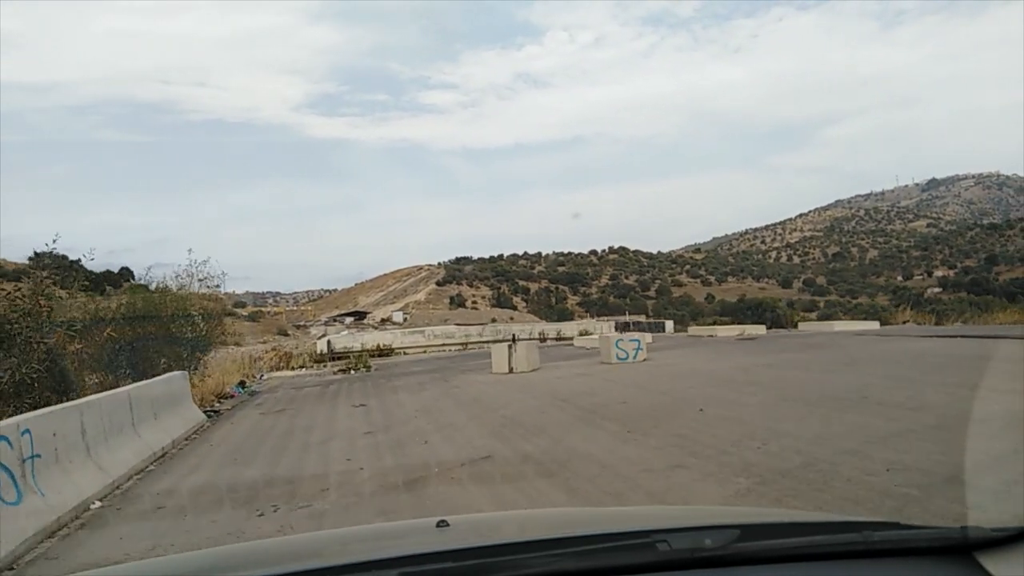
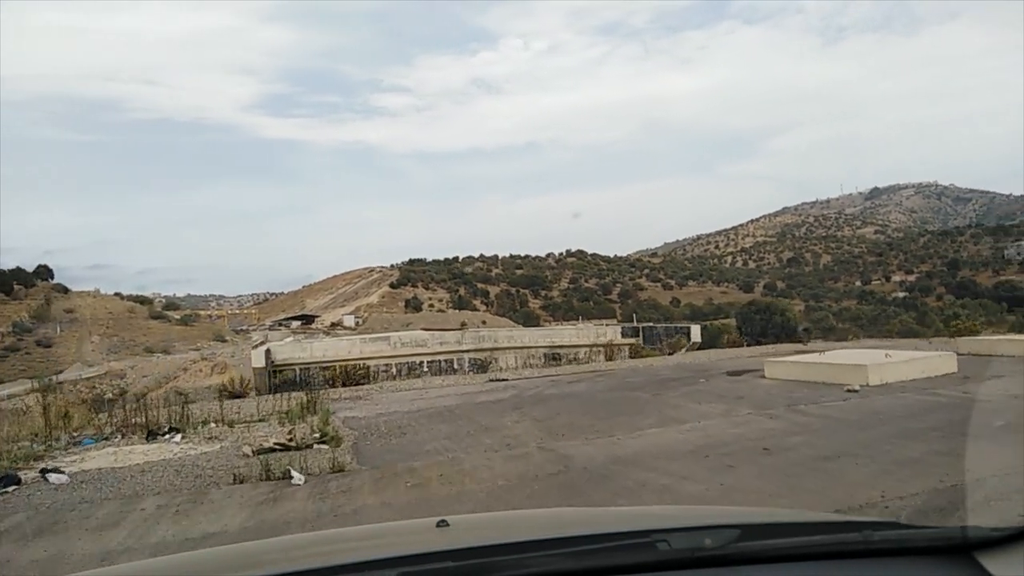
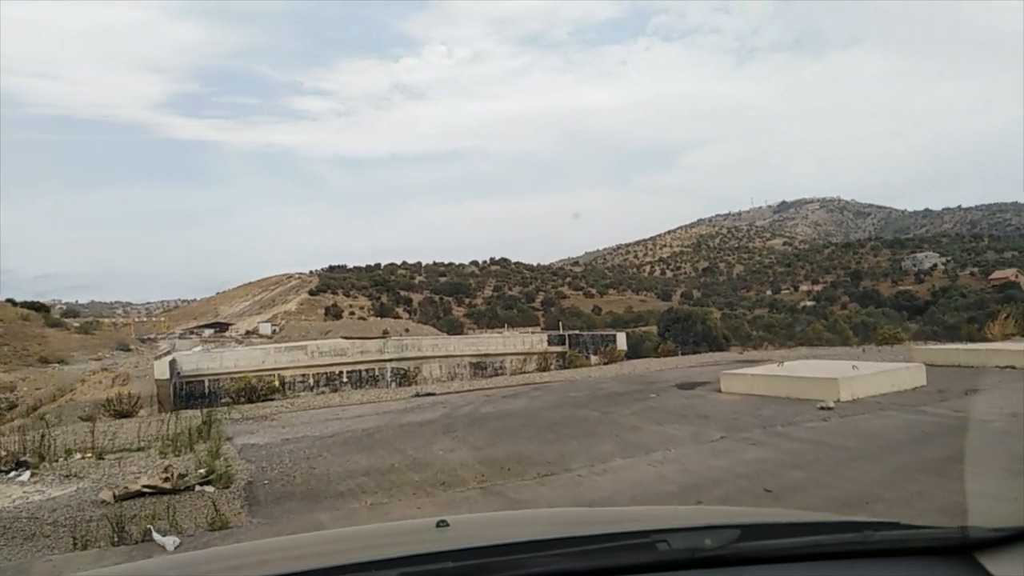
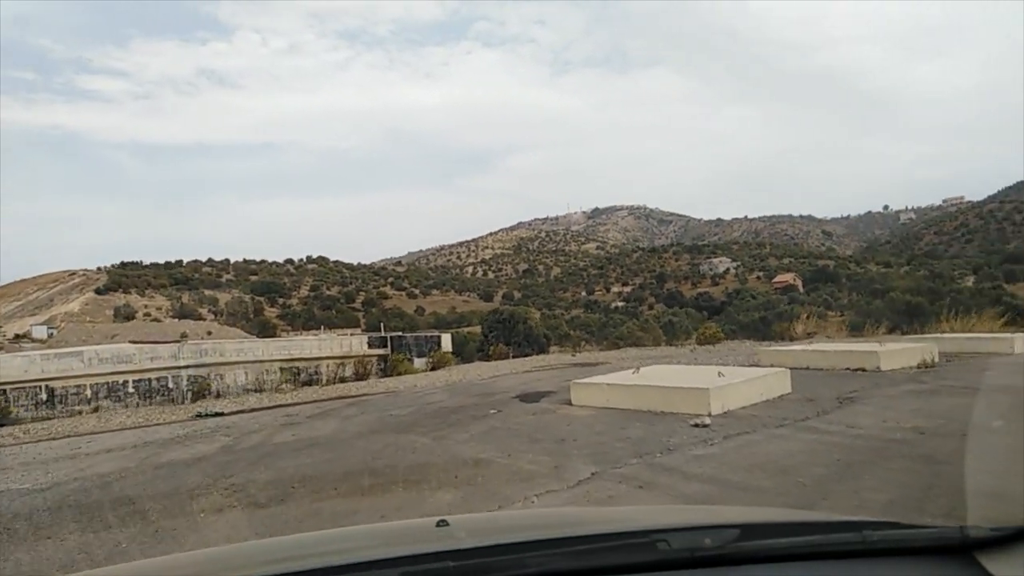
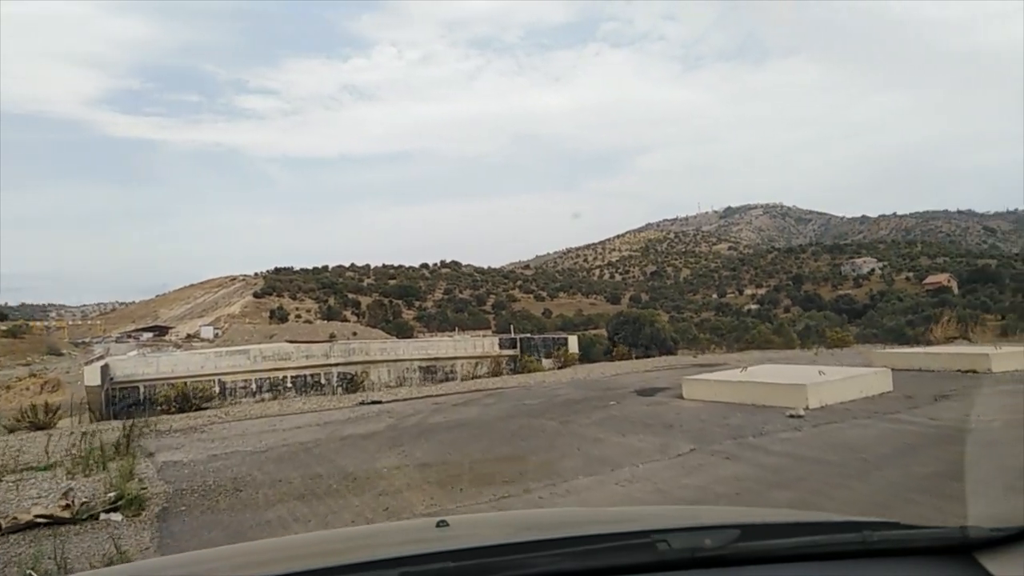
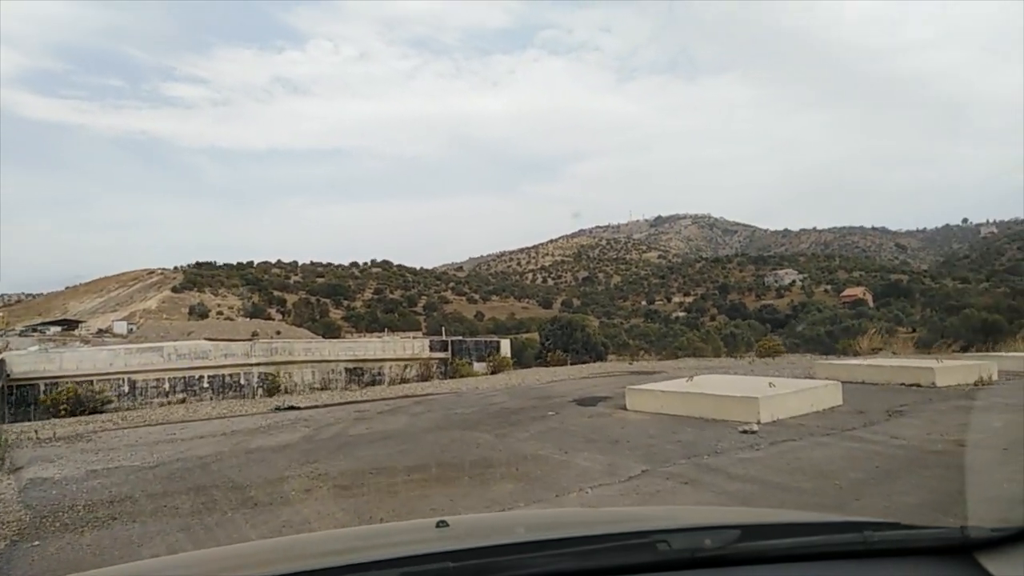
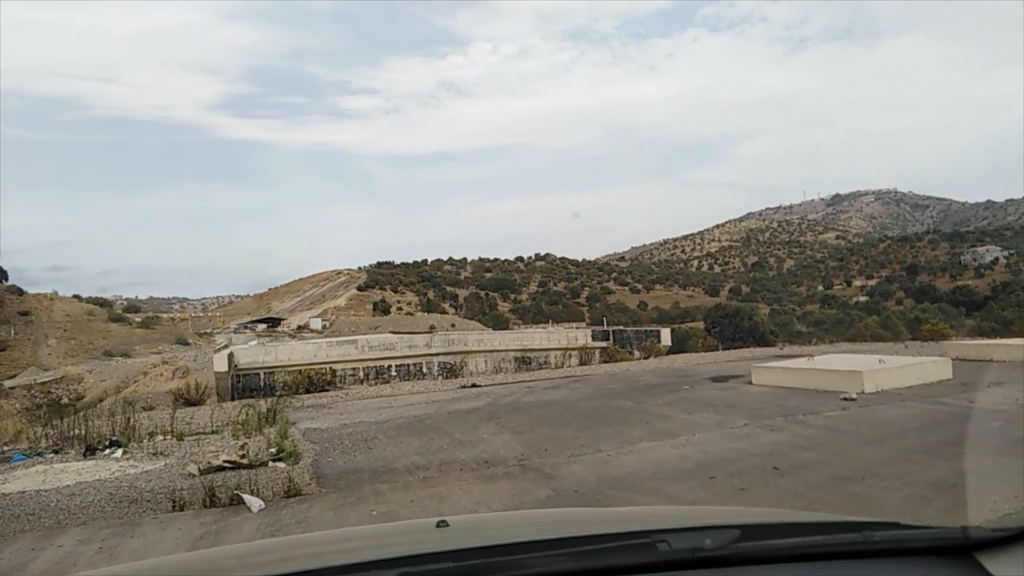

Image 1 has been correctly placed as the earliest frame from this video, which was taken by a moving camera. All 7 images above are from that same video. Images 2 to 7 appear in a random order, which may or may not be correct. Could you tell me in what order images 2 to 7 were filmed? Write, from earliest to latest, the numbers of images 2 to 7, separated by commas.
2, 7, 3, 5, 6, 4
